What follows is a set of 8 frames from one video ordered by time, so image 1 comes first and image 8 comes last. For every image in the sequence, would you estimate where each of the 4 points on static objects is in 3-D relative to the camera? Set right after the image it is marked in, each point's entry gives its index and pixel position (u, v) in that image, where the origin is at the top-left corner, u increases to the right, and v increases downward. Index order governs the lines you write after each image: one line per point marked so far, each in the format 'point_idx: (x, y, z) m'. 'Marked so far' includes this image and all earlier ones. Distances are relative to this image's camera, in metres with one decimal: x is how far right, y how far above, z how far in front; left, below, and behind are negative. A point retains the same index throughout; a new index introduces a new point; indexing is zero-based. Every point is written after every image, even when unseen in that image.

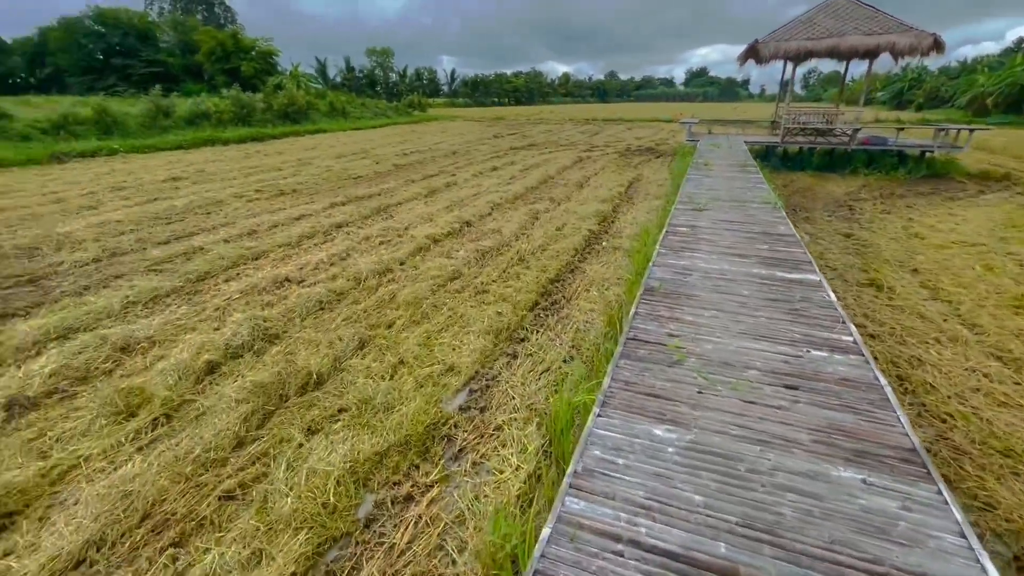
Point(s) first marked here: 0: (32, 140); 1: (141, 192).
0: (-13.9, +4.3, +13.7) m
1: (-6.8, +1.7, +8.7) m
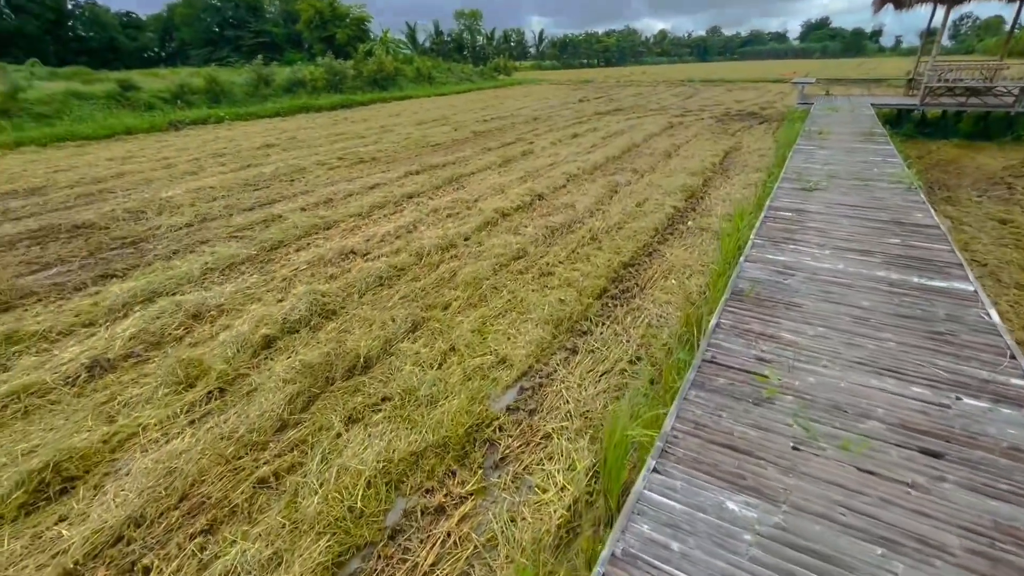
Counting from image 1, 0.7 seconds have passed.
0: (-11.4, +5.7, +15.2) m
1: (-5.4, +2.5, +9.3) m
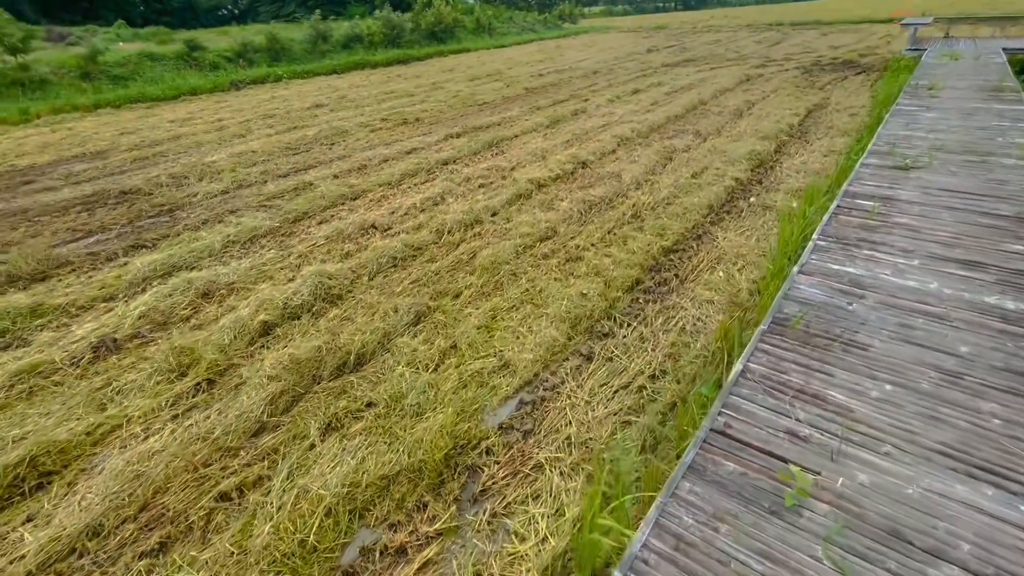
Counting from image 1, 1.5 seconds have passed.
0: (-9.5, +7.2, +15.5) m
1: (-4.4, +3.2, +9.2) m
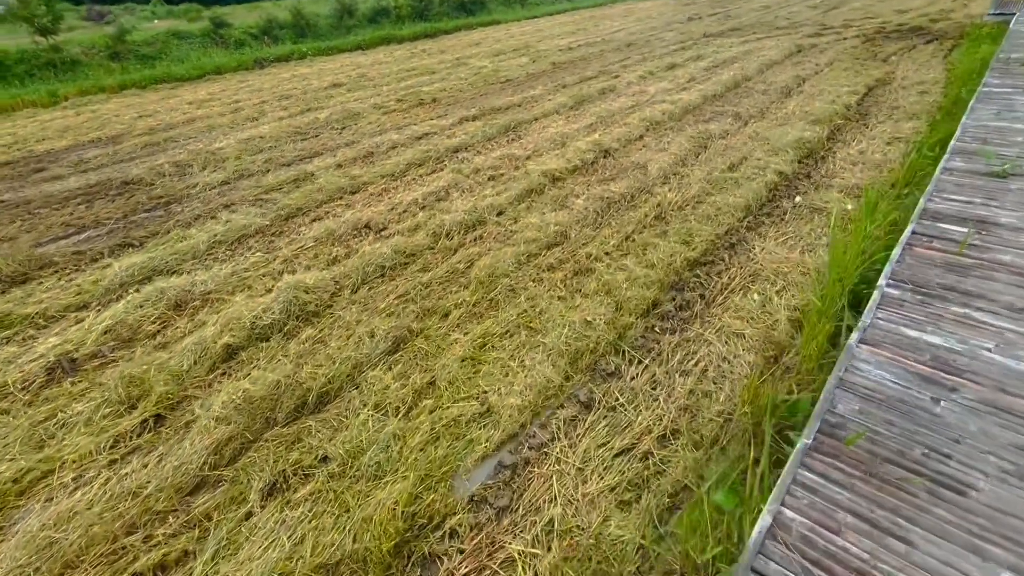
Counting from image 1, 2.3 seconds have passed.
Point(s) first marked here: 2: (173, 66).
0: (-8.6, +7.8, +15.3) m
1: (-4.0, +3.4, +8.9) m
2: (-9.5, +6.3, +13.4) m
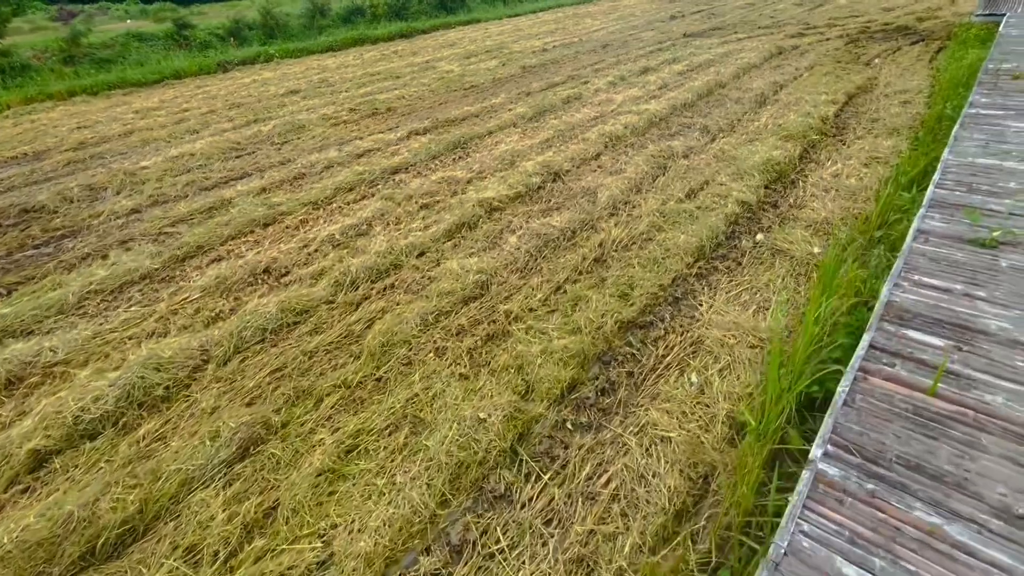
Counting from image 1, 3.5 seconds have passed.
0: (-9.4, +7.4, +14.7) m
1: (-4.6, +3.0, +8.3) m
2: (-10.3, +5.8, +12.7) m
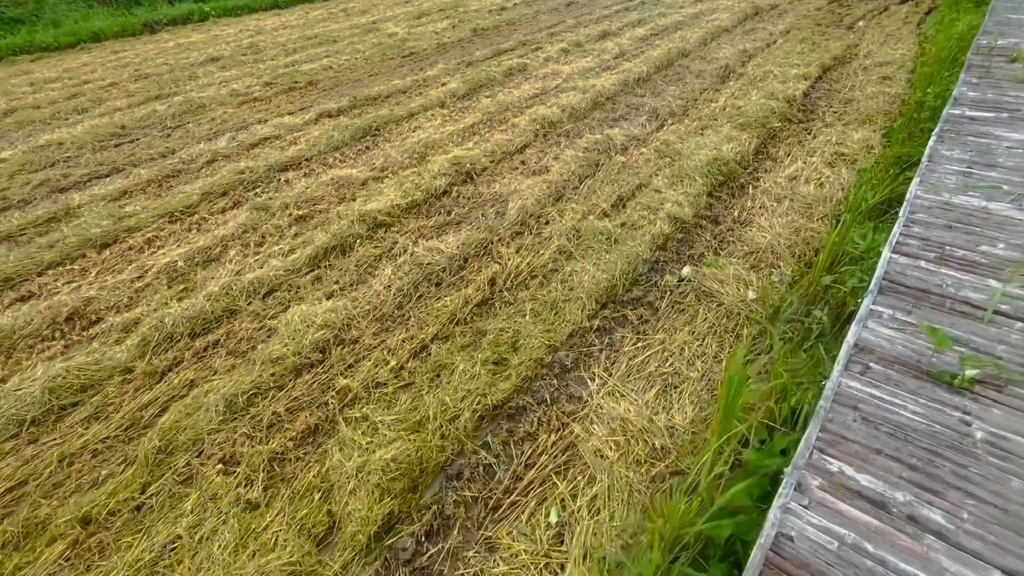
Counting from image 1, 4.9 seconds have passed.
0: (-10.5, +7.8, +13.2) m
1: (-5.6, +3.0, +7.3) m
2: (-11.3, +6.1, +11.3) m
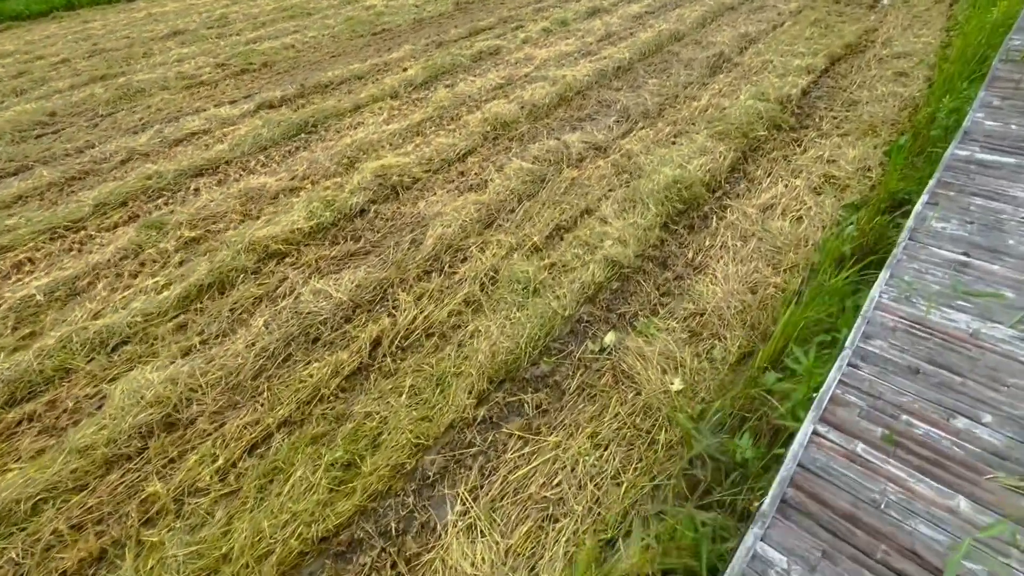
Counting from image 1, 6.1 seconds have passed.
0: (-10.5, +8.3, +12.5) m
1: (-5.9, +3.1, +6.8) m
2: (-11.5, +6.5, +10.8) m
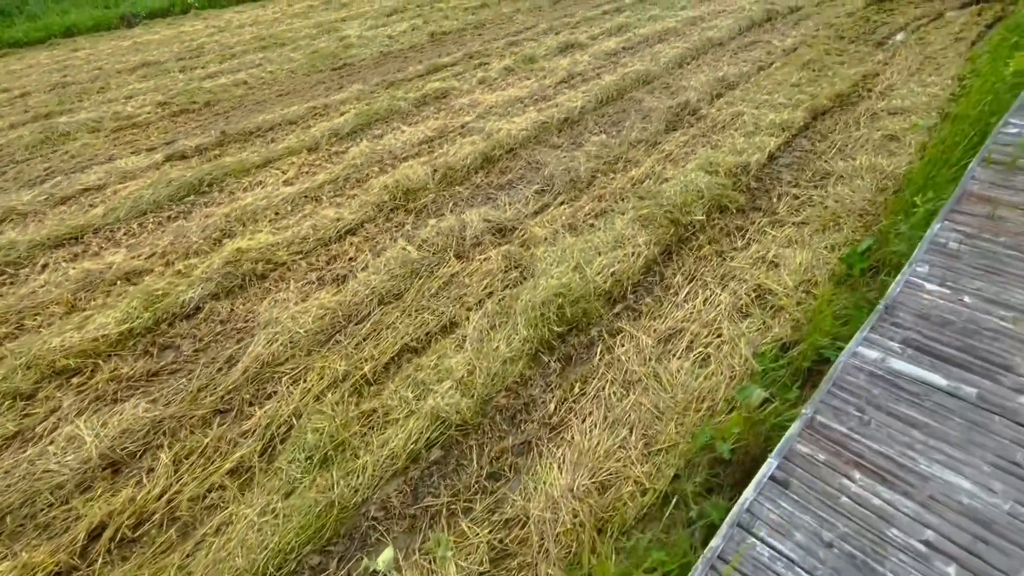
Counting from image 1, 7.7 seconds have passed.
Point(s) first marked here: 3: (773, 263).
0: (-10.5, +7.7, +12.7) m
1: (-6.4, +2.5, +6.6) m
2: (-11.6, +6.0, +11.0) m
3: (+1.4, +0.2, +2.6) m
